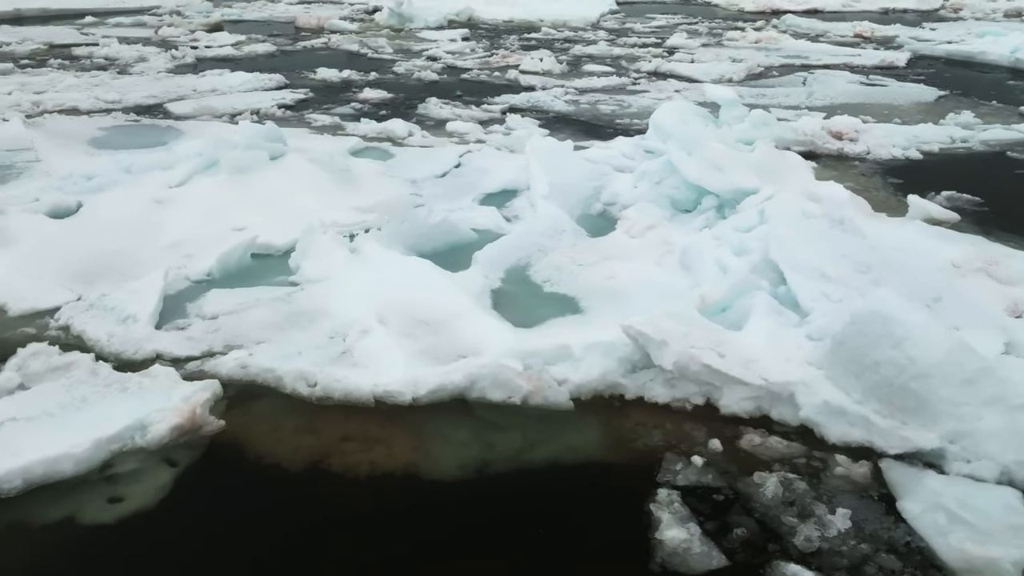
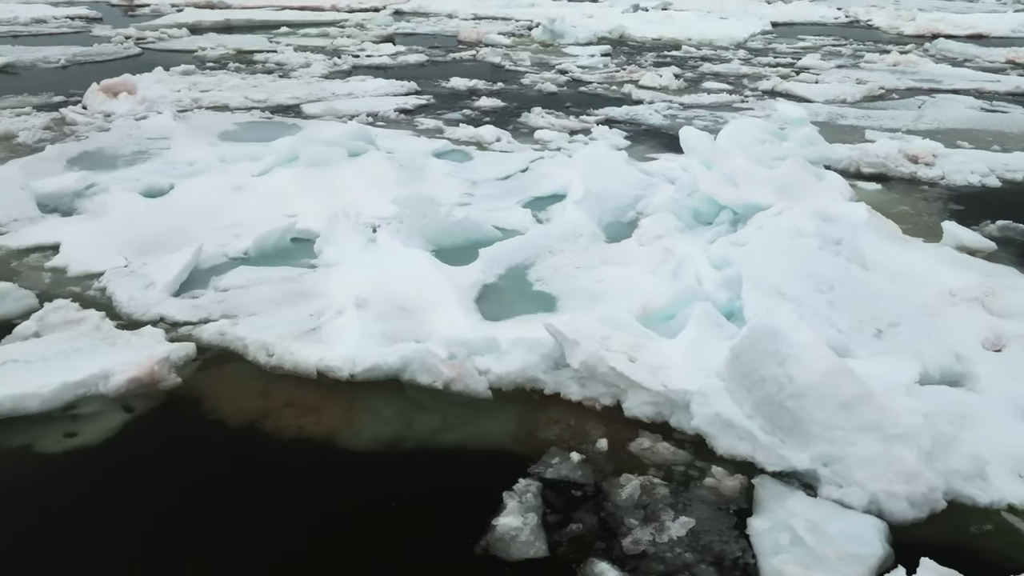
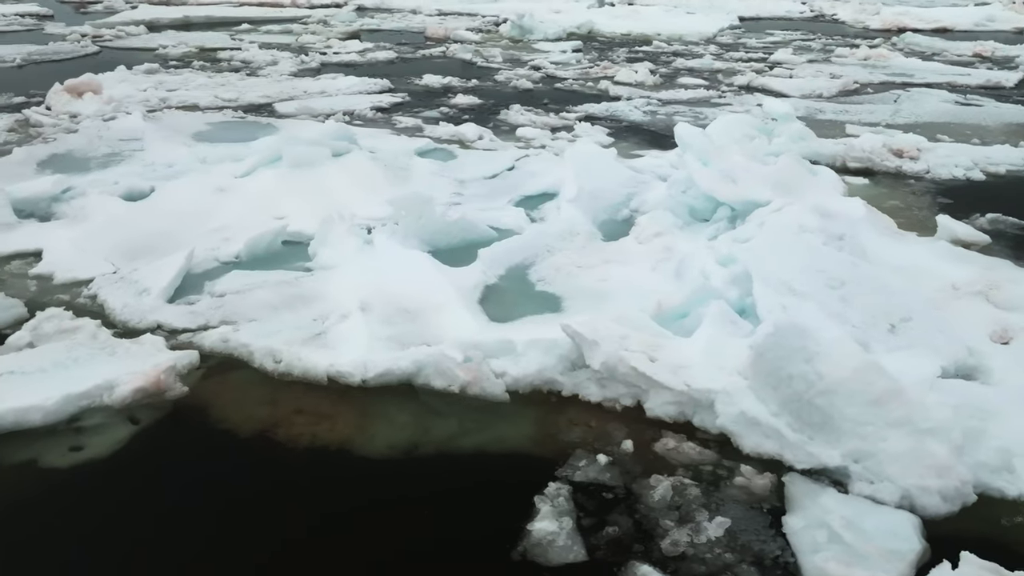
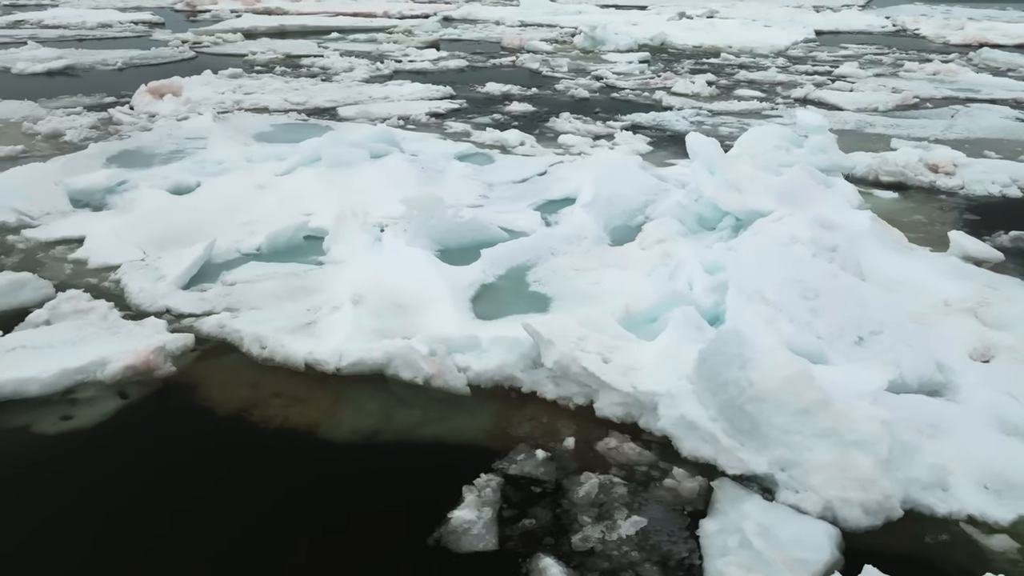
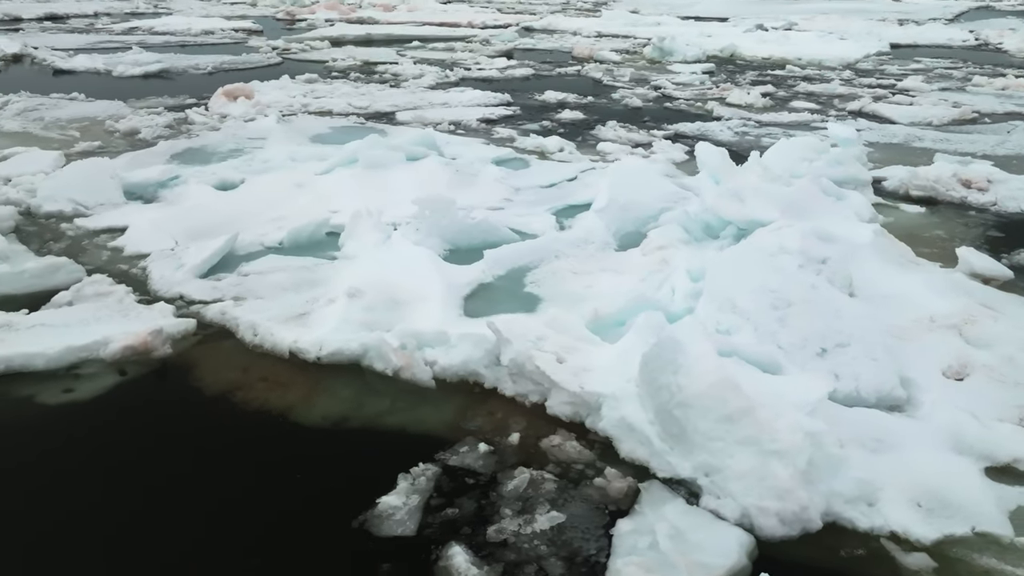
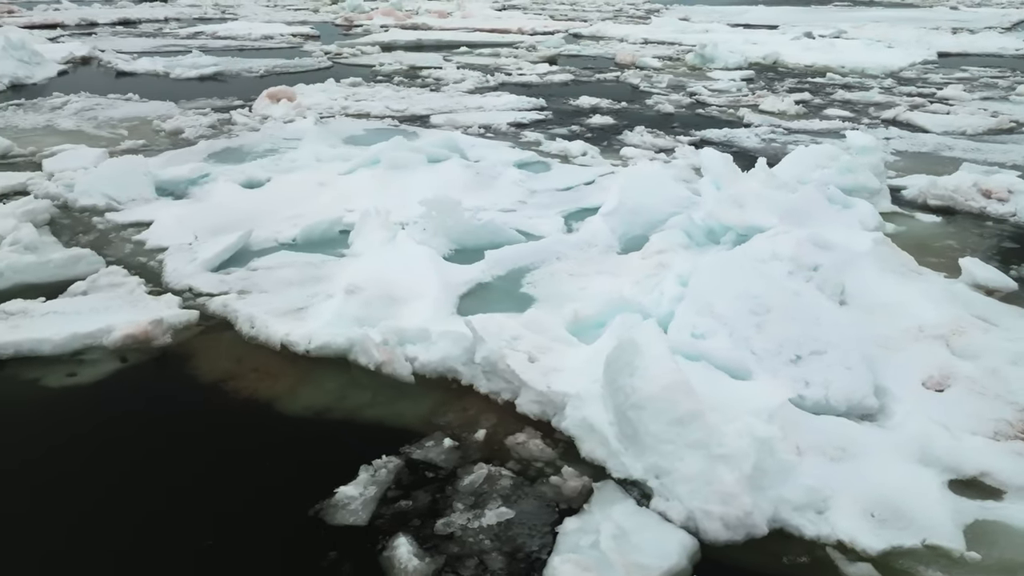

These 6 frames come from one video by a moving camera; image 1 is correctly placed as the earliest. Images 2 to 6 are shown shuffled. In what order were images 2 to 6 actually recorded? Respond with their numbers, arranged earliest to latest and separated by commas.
3, 2, 4, 5, 6
